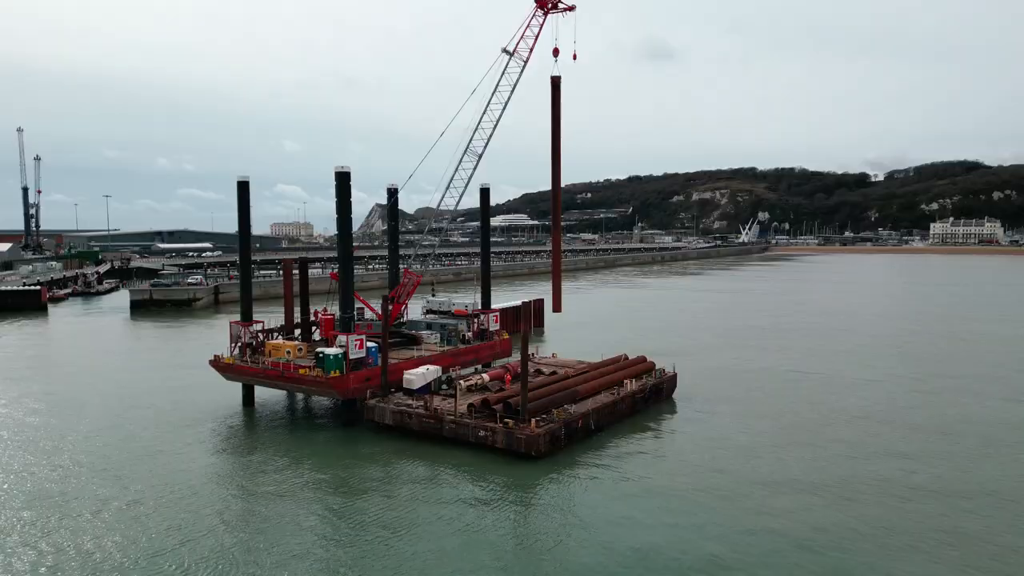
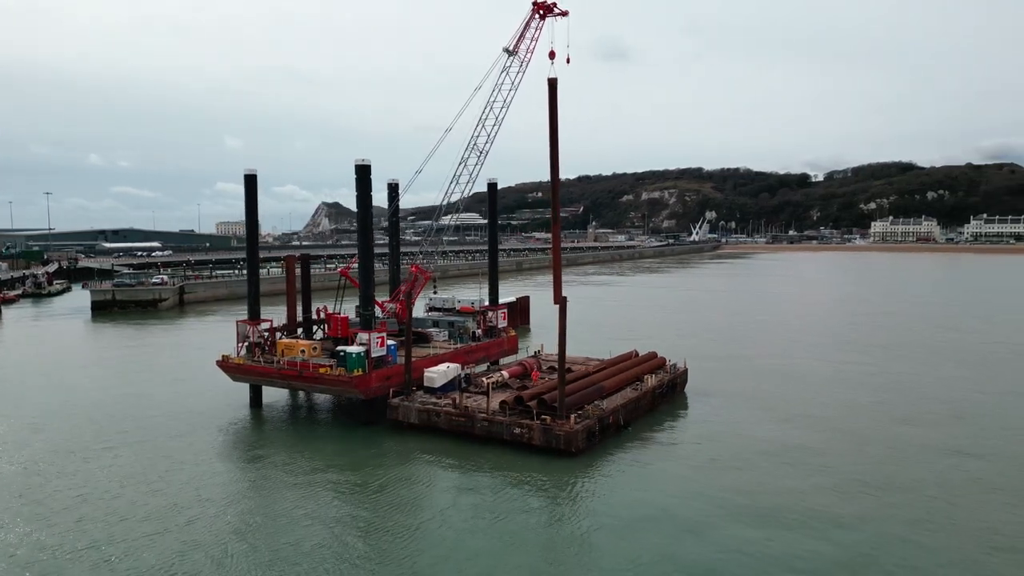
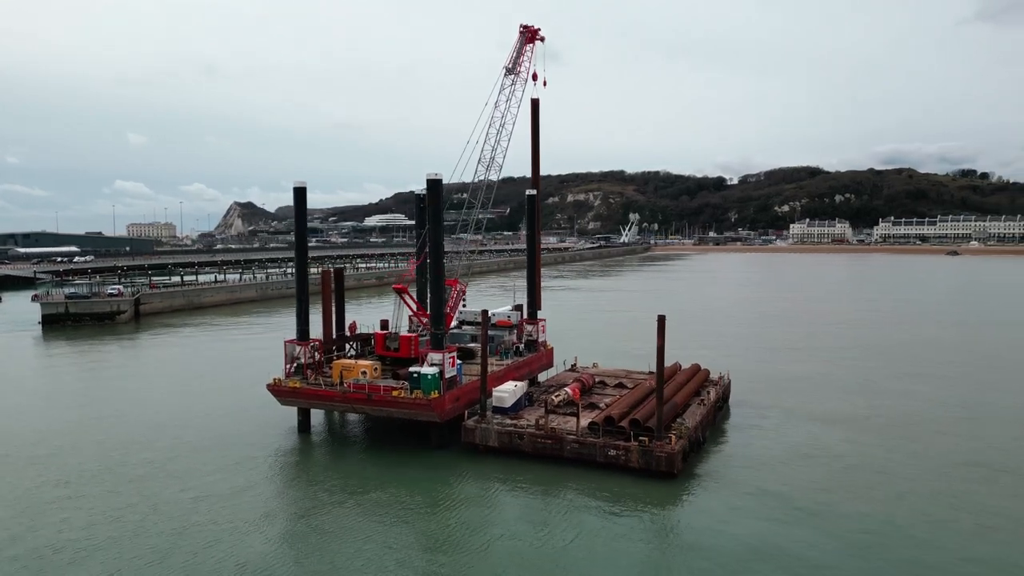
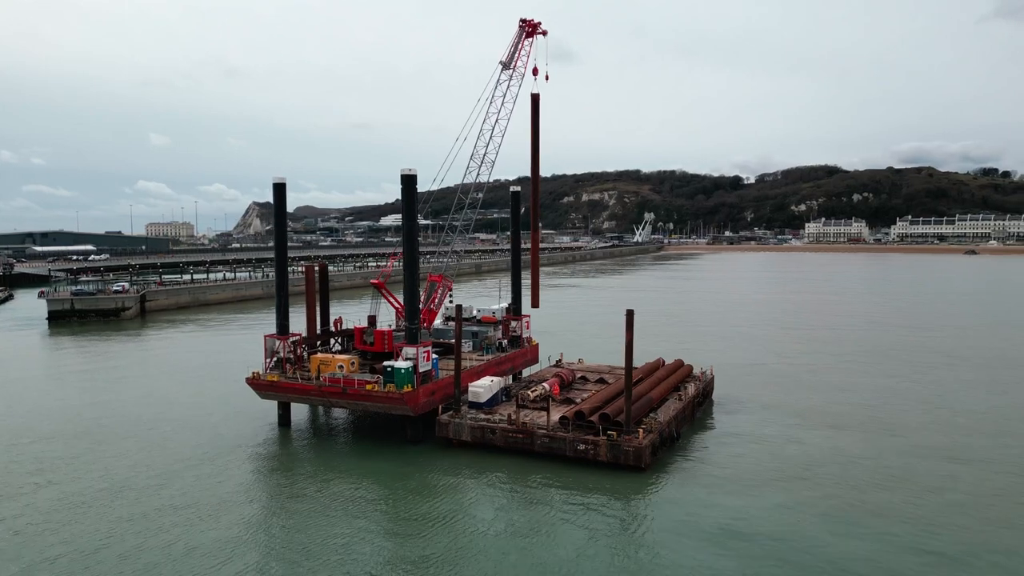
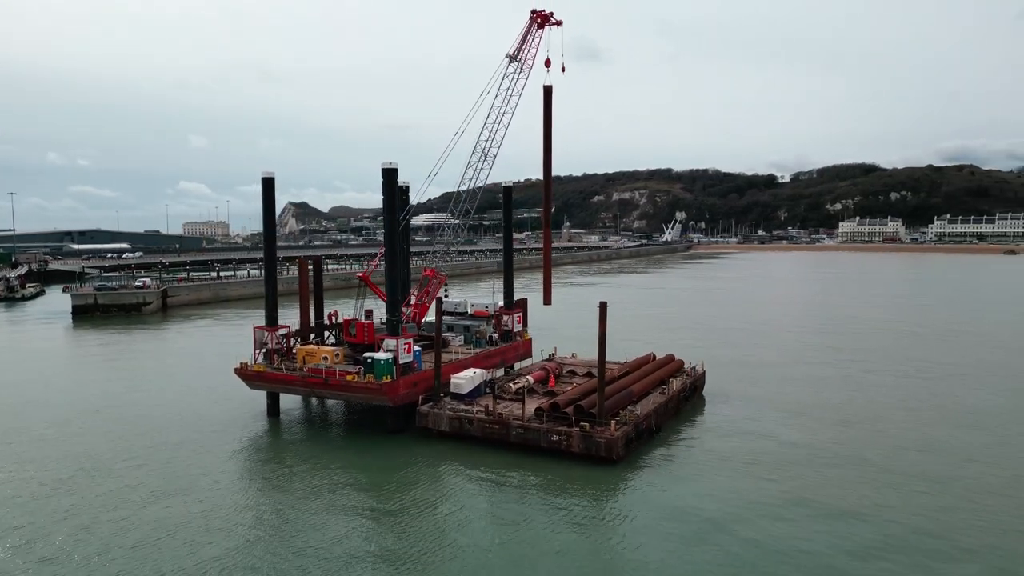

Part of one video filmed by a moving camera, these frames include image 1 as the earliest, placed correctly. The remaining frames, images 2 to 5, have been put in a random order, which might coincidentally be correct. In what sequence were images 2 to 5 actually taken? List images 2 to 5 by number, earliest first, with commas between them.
2, 5, 4, 3
